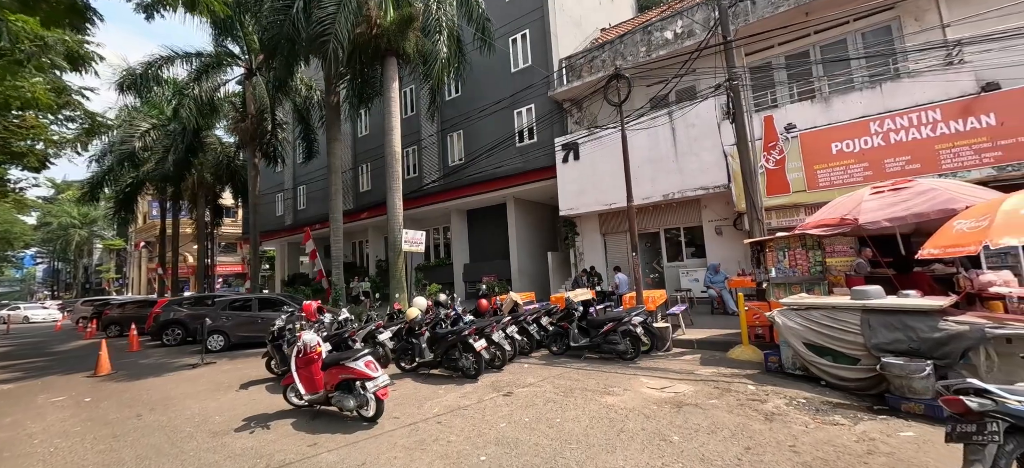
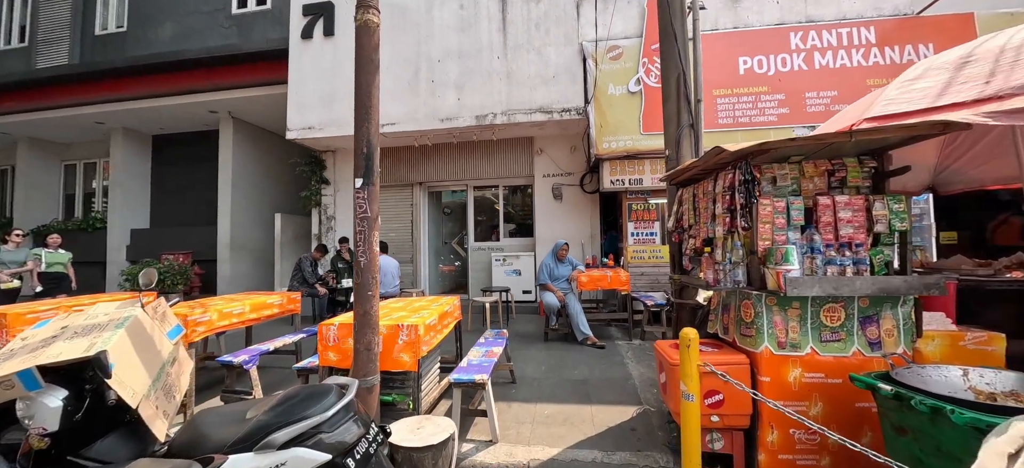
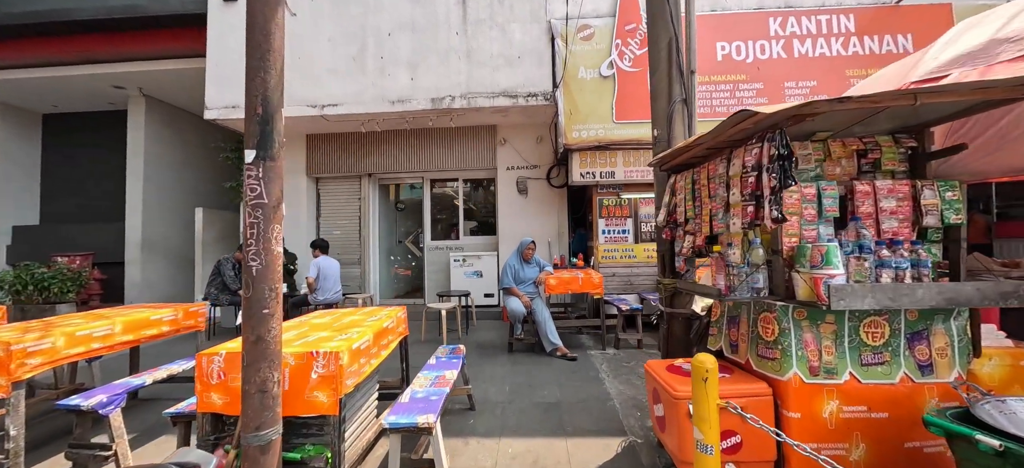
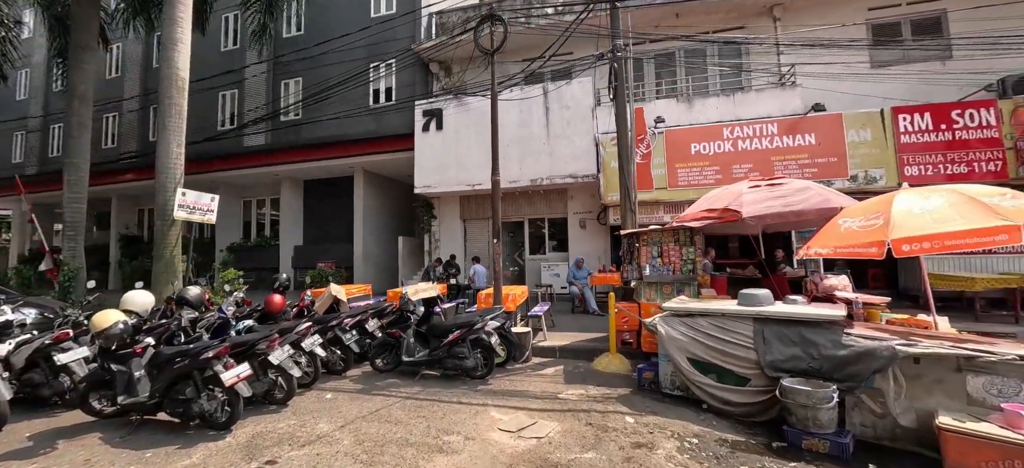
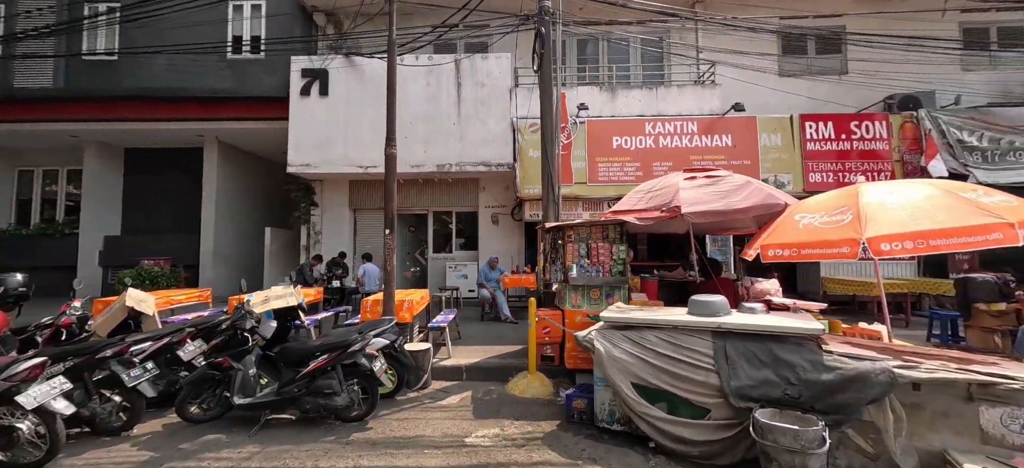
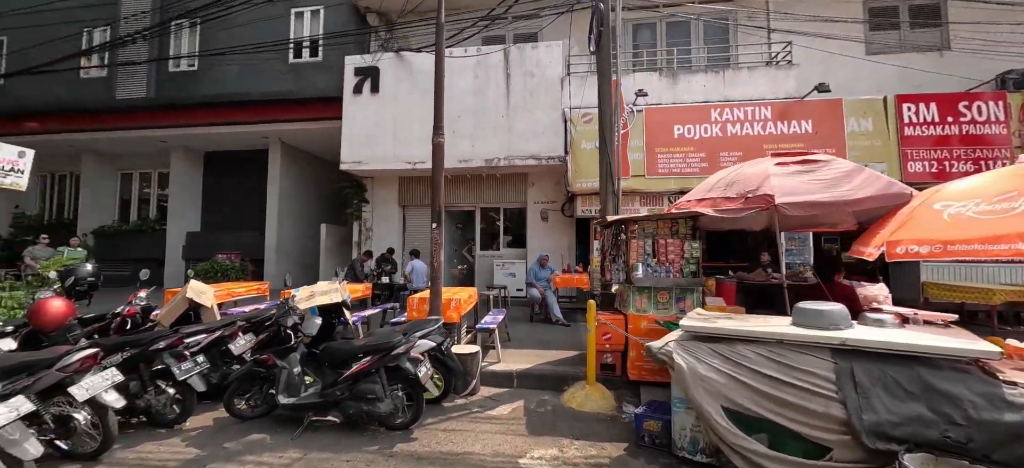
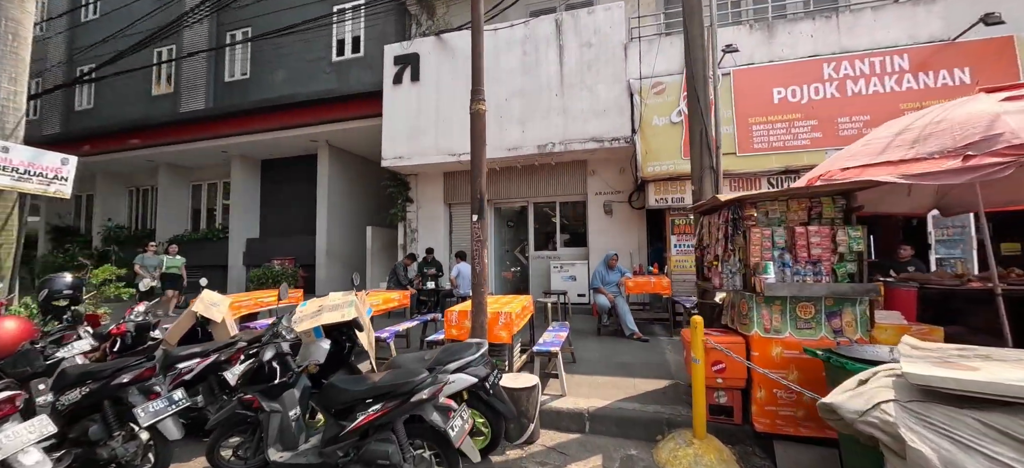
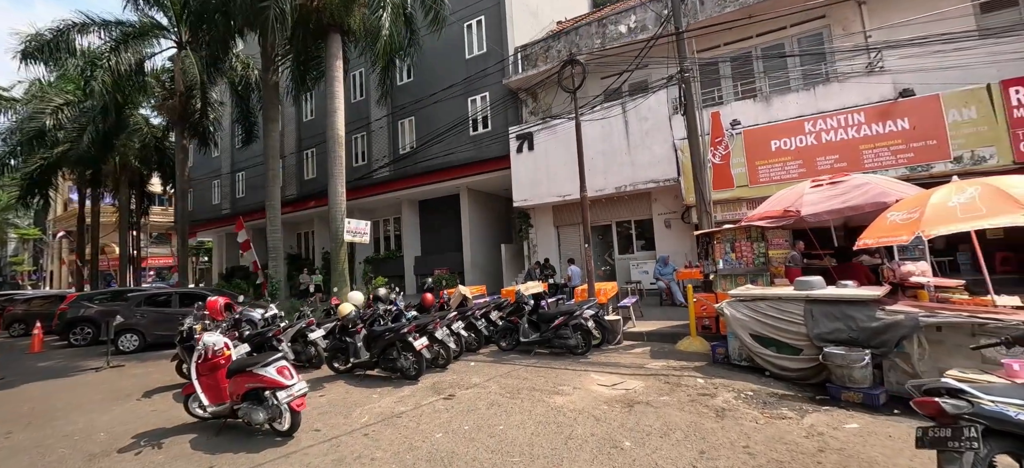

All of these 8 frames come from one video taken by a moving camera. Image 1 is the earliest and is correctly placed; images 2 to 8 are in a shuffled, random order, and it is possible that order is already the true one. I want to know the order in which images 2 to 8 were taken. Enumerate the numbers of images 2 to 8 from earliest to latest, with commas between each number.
8, 4, 5, 6, 7, 2, 3
